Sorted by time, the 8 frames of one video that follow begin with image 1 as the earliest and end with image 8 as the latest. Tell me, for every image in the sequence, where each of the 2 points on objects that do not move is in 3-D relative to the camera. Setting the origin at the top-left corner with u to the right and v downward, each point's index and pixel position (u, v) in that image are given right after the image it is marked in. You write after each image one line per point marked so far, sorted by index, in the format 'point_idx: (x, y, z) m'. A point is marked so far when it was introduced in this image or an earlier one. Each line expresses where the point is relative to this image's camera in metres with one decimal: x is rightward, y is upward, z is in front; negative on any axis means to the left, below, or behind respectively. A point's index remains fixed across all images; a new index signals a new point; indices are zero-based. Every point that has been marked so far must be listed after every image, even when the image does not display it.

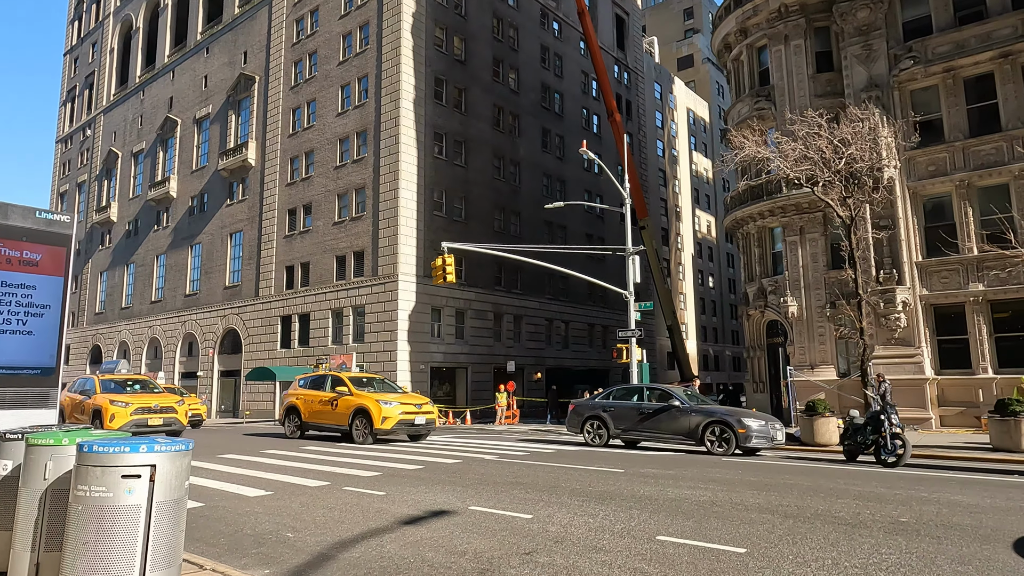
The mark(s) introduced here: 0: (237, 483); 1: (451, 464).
0: (-4.4, -3.1, +10.6) m
1: (-1.2, -3.3, +12.5) m
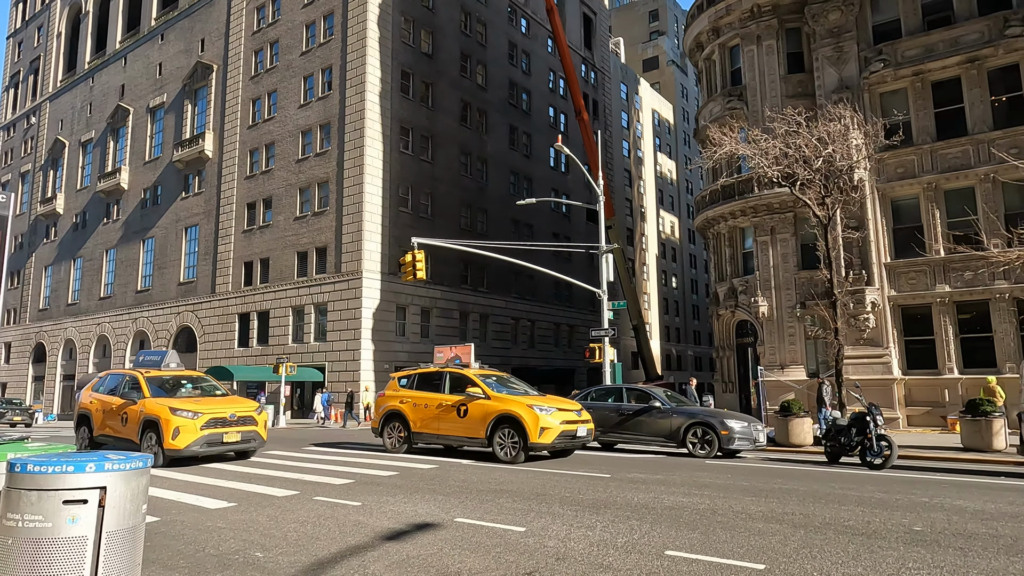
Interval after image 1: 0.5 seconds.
0: (-4.7, -3.0, +9.8) m
1: (-1.5, -3.3, +11.9) m
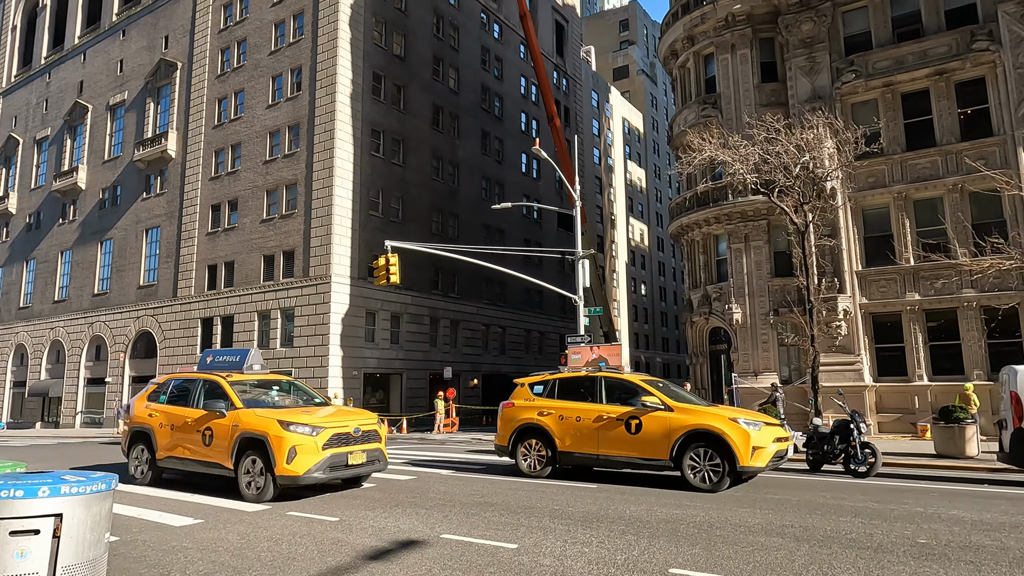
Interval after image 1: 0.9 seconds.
0: (-4.9, -3.0, +9.1) m
1: (-1.9, -3.3, +11.4) m
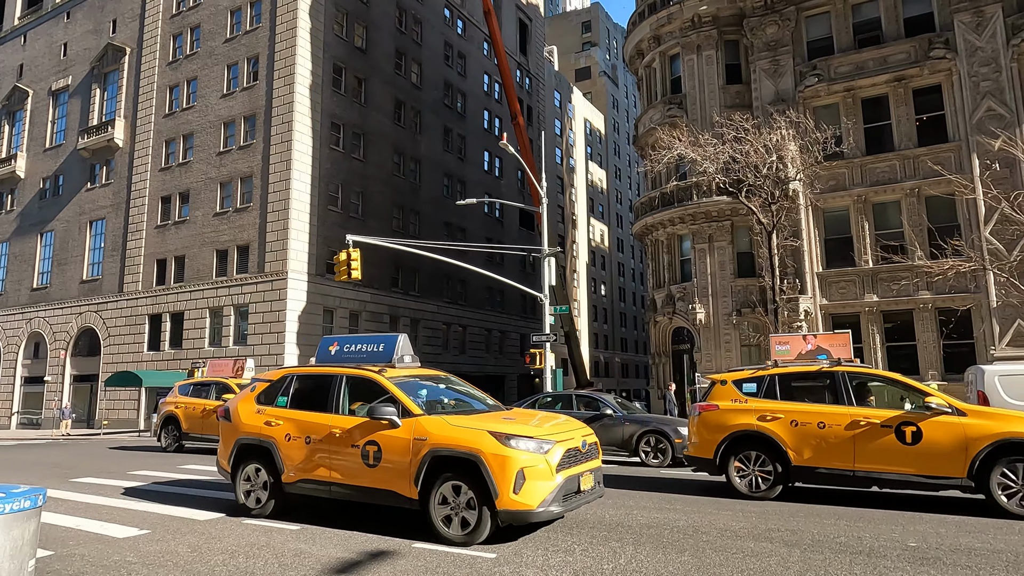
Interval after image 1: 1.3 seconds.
0: (-5.2, -2.9, +8.4) m
1: (-2.4, -3.2, +10.8) m
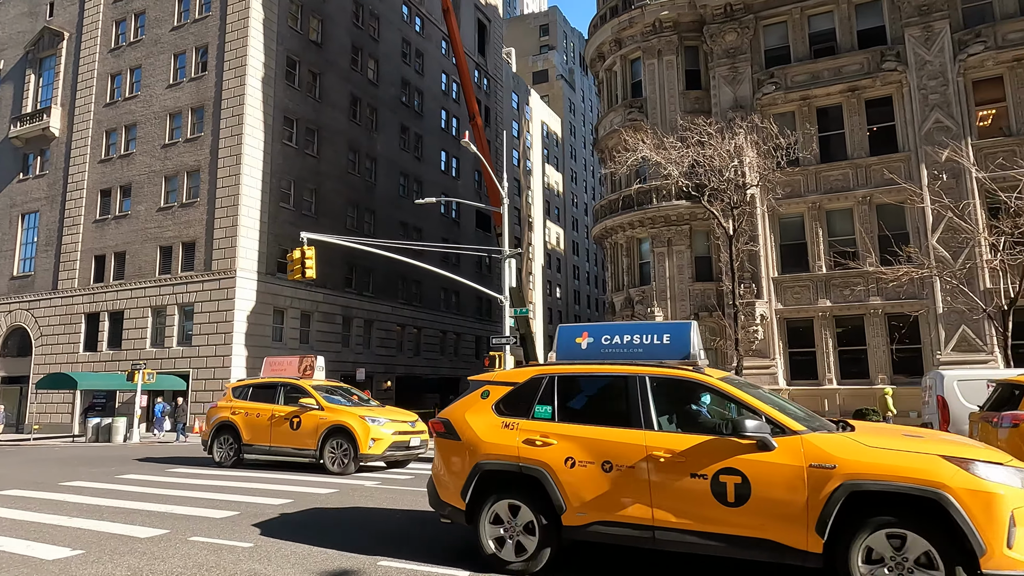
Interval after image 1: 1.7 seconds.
0: (-5.6, -2.9, +7.6) m
1: (-2.9, -3.2, +10.2) m
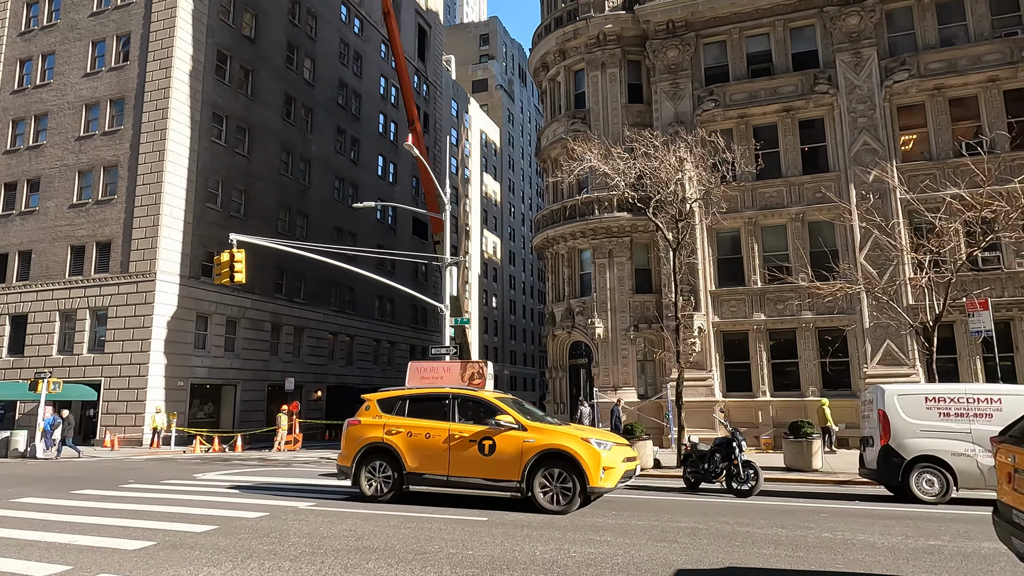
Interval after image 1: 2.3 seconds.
0: (-6.1, -2.8, +6.5) m
1: (-3.7, -3.3, +9.4) m
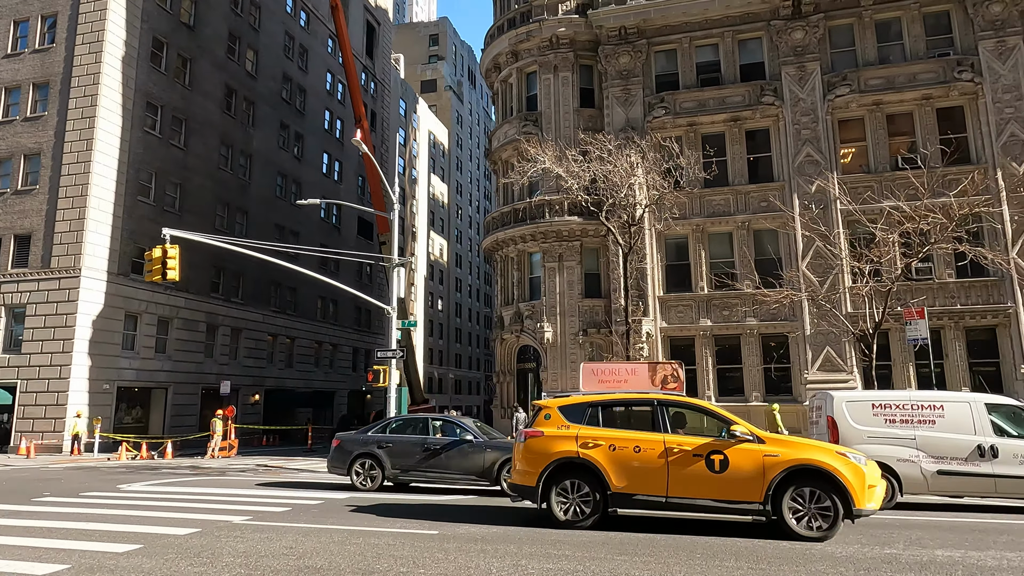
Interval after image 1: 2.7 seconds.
0: (-6.5, -2.8, +5.6) m
1: (-4.3, -3.2, +8.7) m
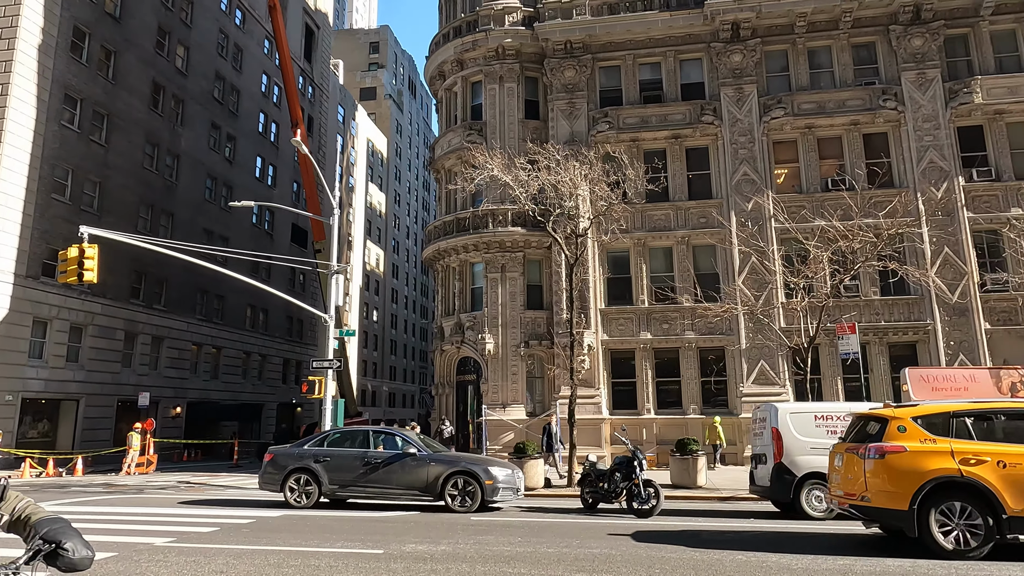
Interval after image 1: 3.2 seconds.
0: (-6.8, -2.7, +4.6) m
1: (-4.9, -3.2, +7.8) m
